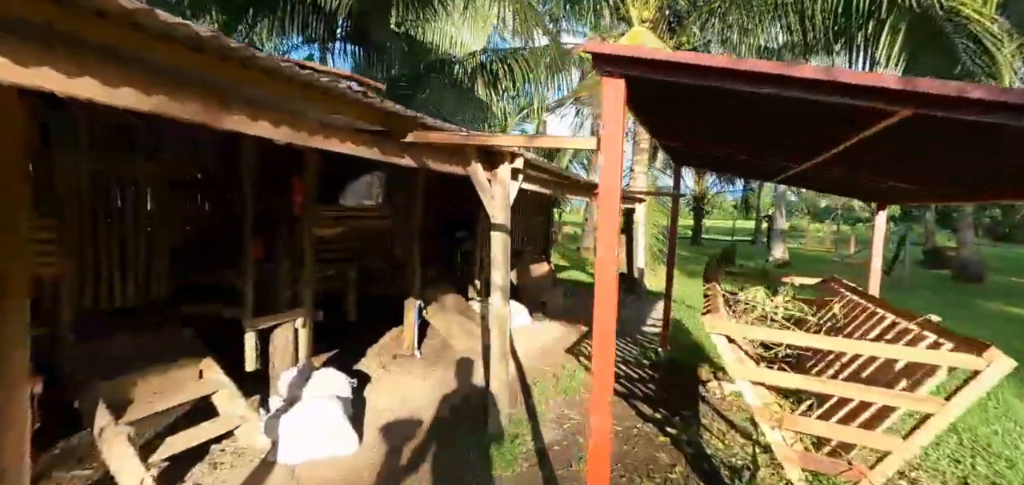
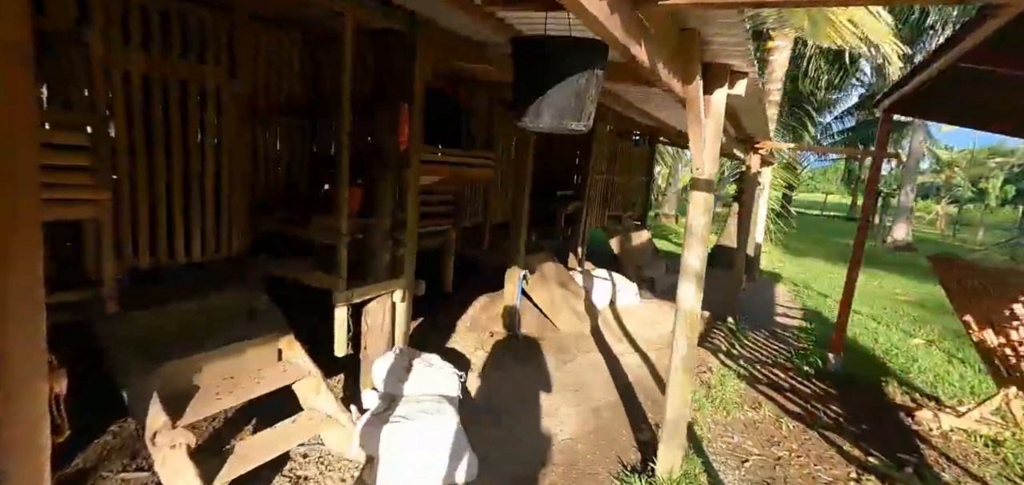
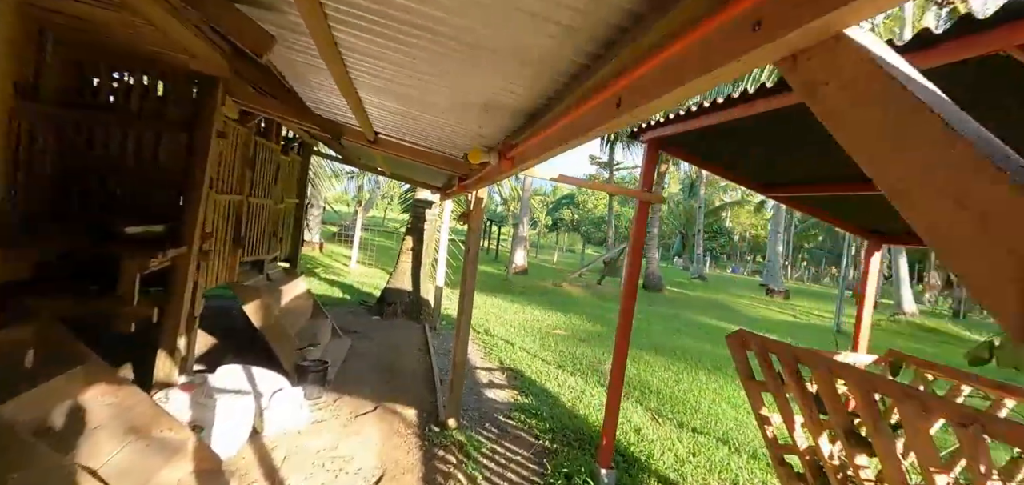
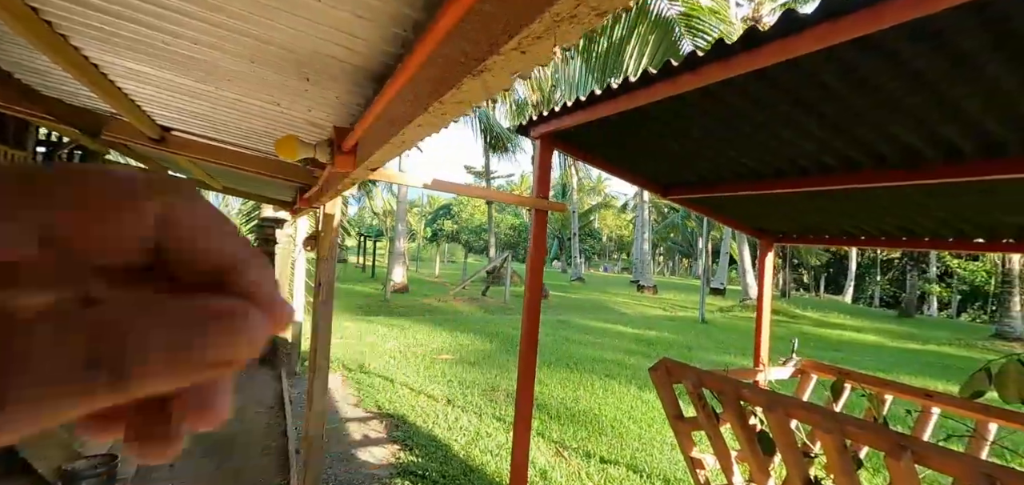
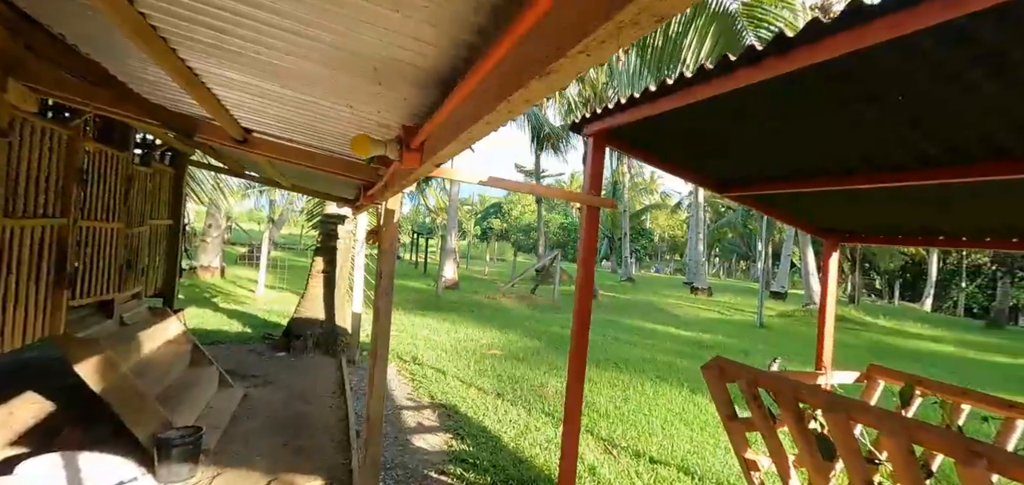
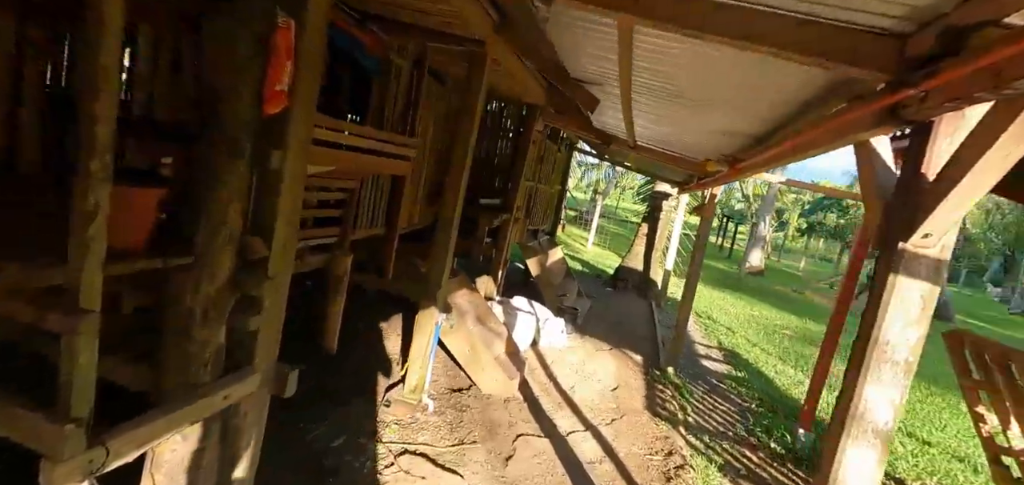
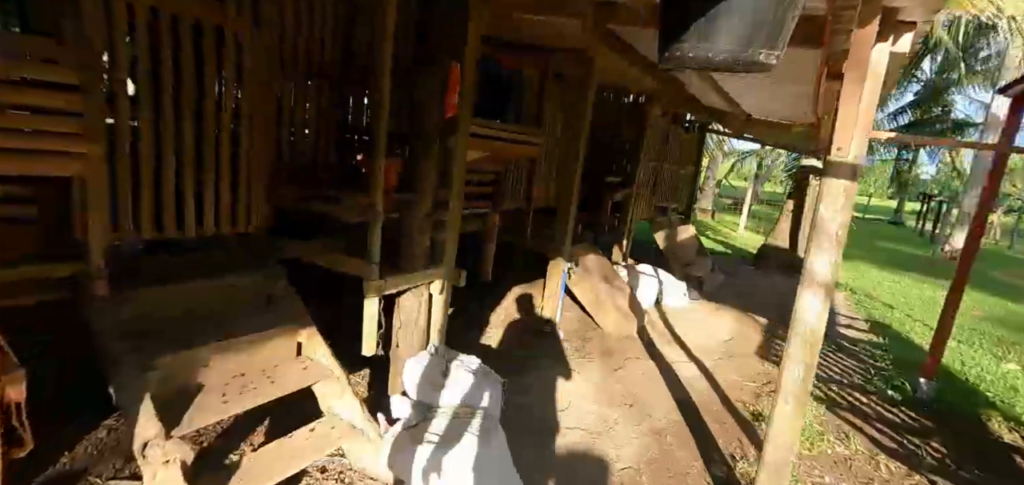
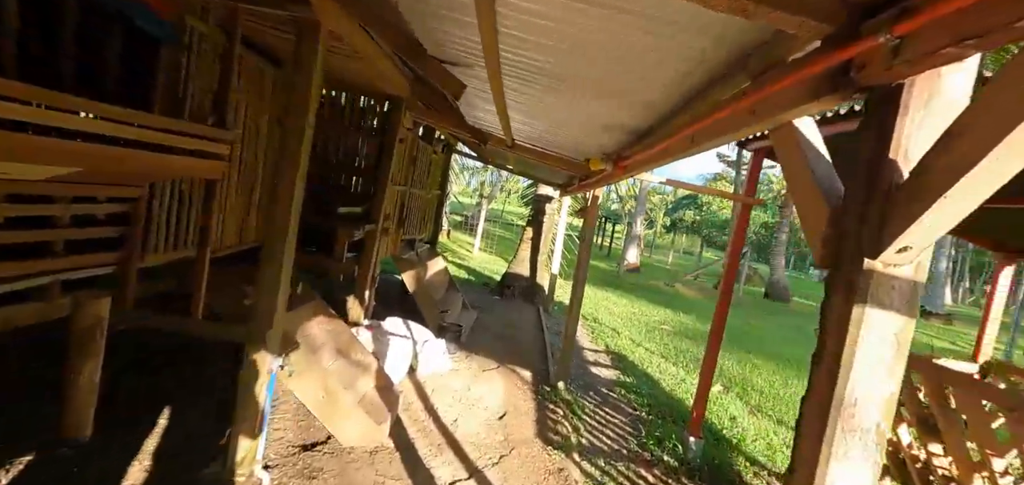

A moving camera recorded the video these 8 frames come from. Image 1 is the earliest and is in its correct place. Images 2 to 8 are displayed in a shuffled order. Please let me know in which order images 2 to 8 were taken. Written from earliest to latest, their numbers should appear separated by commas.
2, 7, 6, 8, 3, 5, 4
